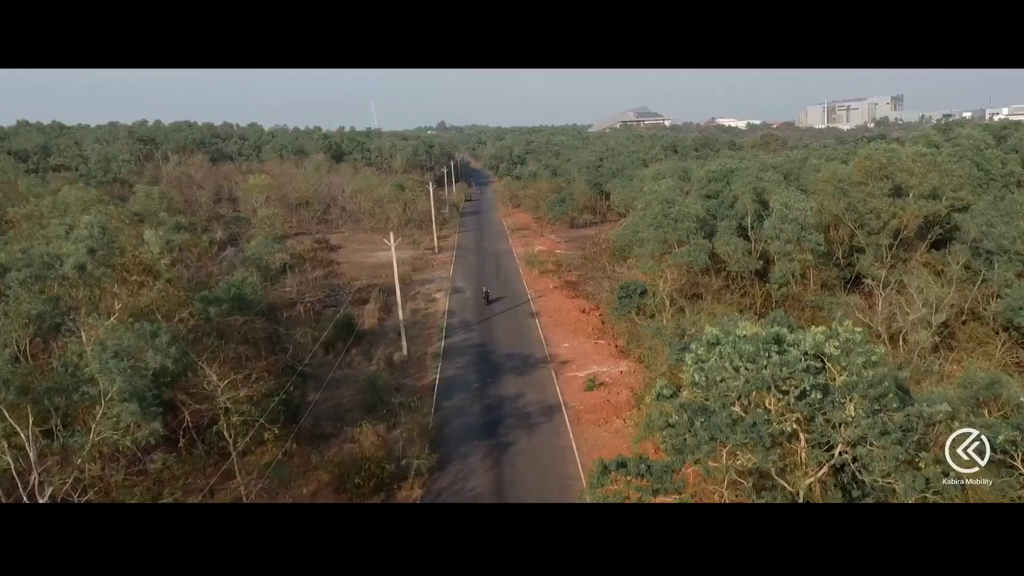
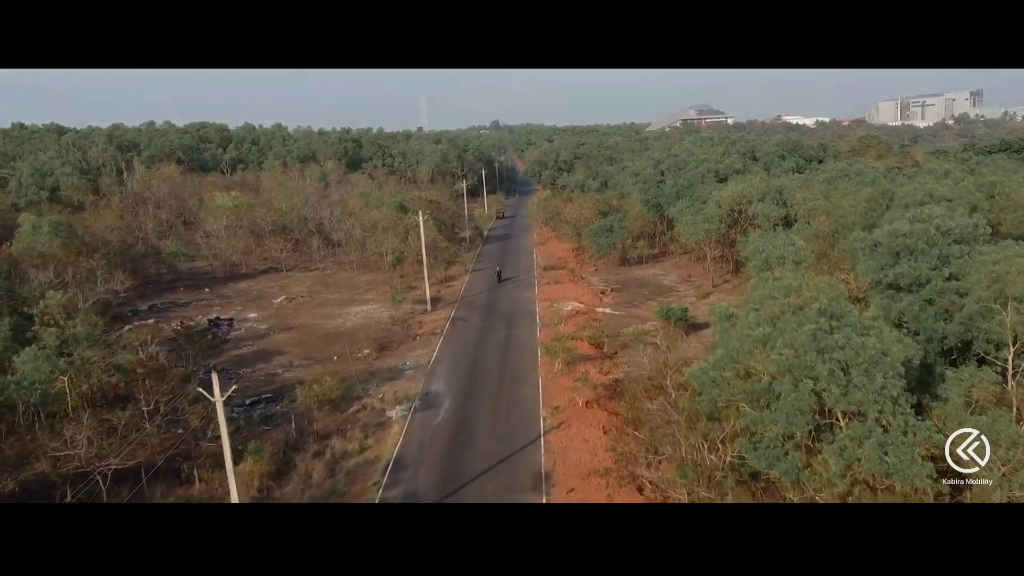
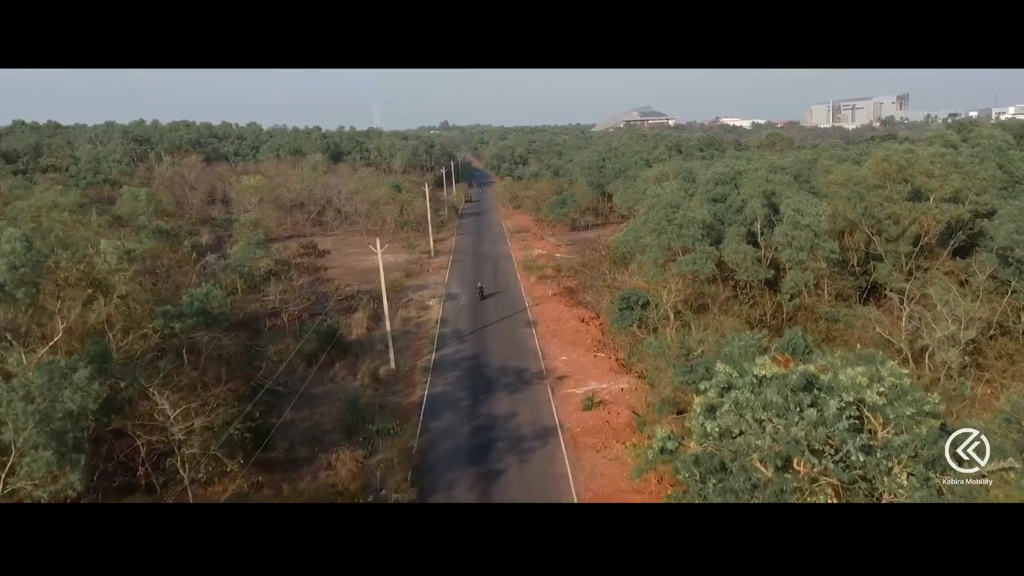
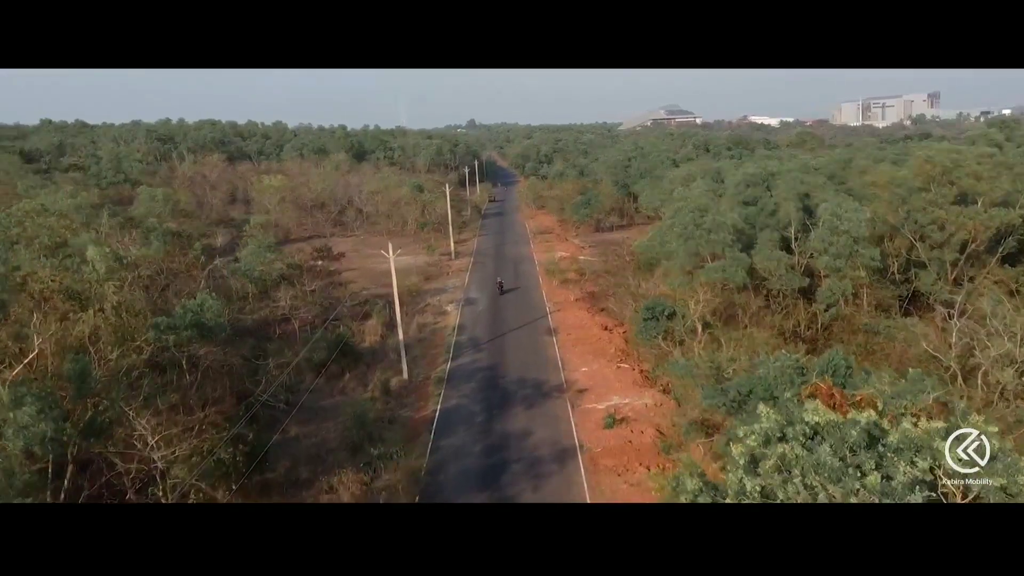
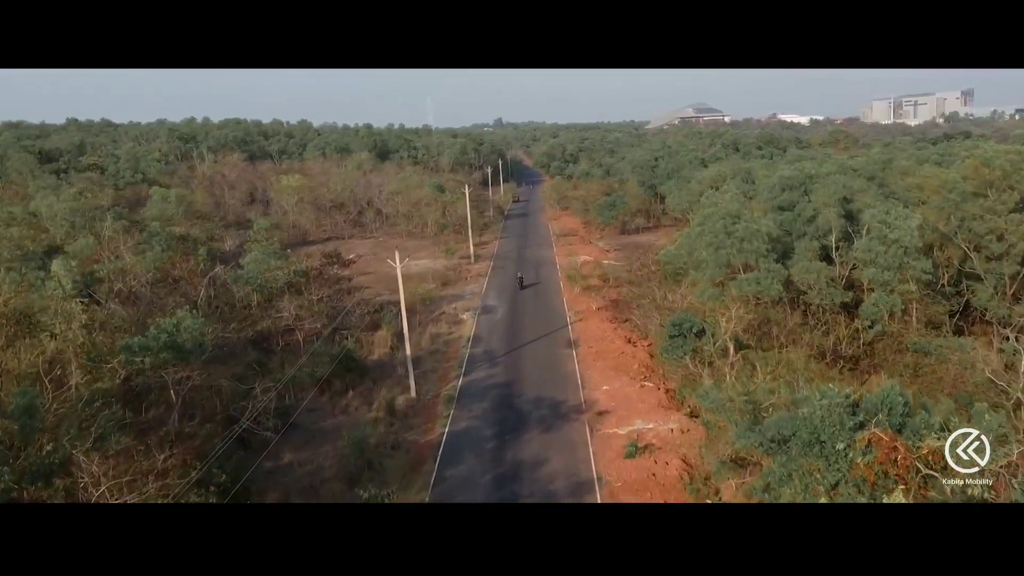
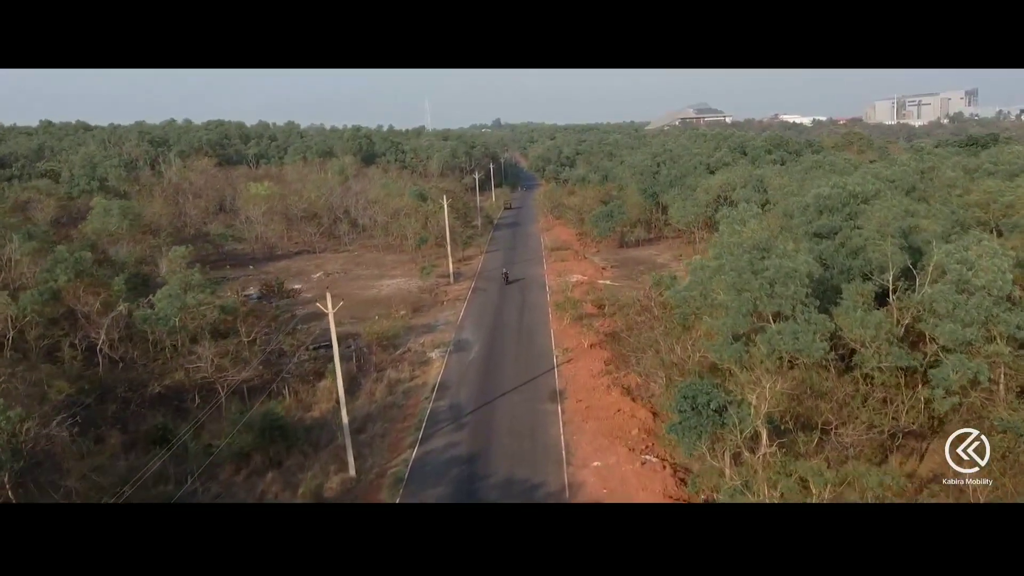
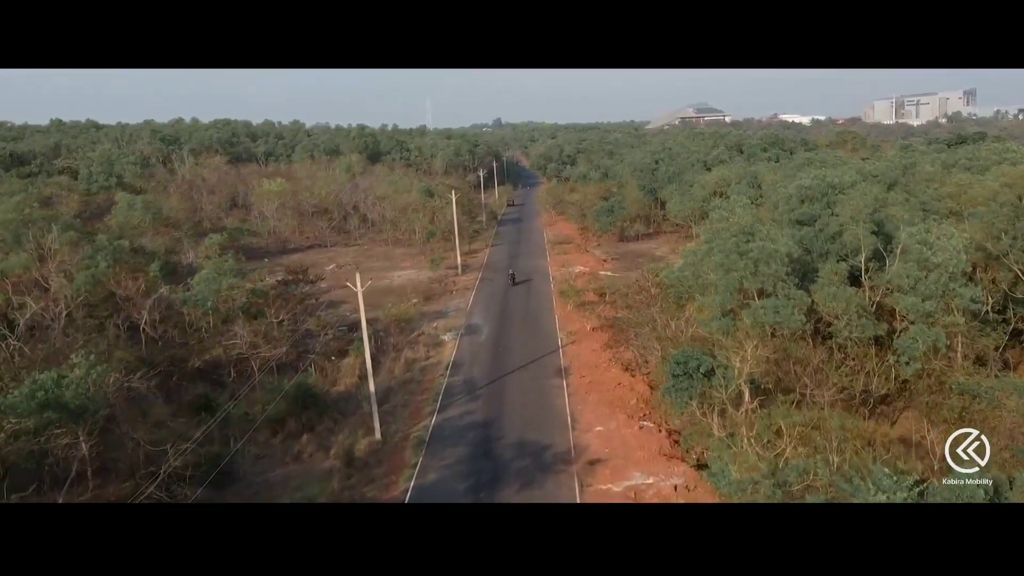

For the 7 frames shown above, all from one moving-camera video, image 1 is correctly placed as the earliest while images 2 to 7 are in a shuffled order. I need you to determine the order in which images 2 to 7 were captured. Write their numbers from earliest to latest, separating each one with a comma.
3, 4, 5, 7, 6, 2
